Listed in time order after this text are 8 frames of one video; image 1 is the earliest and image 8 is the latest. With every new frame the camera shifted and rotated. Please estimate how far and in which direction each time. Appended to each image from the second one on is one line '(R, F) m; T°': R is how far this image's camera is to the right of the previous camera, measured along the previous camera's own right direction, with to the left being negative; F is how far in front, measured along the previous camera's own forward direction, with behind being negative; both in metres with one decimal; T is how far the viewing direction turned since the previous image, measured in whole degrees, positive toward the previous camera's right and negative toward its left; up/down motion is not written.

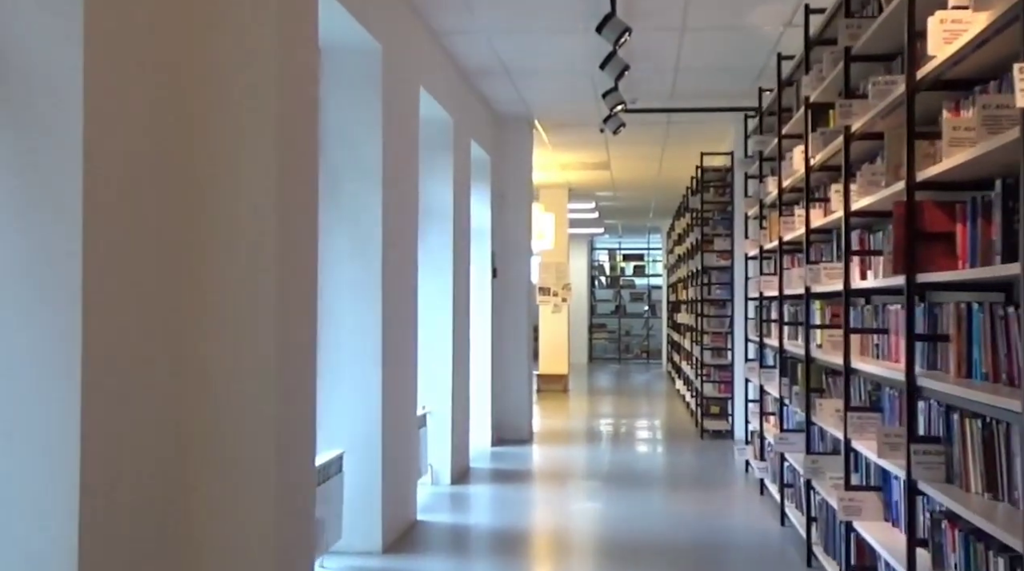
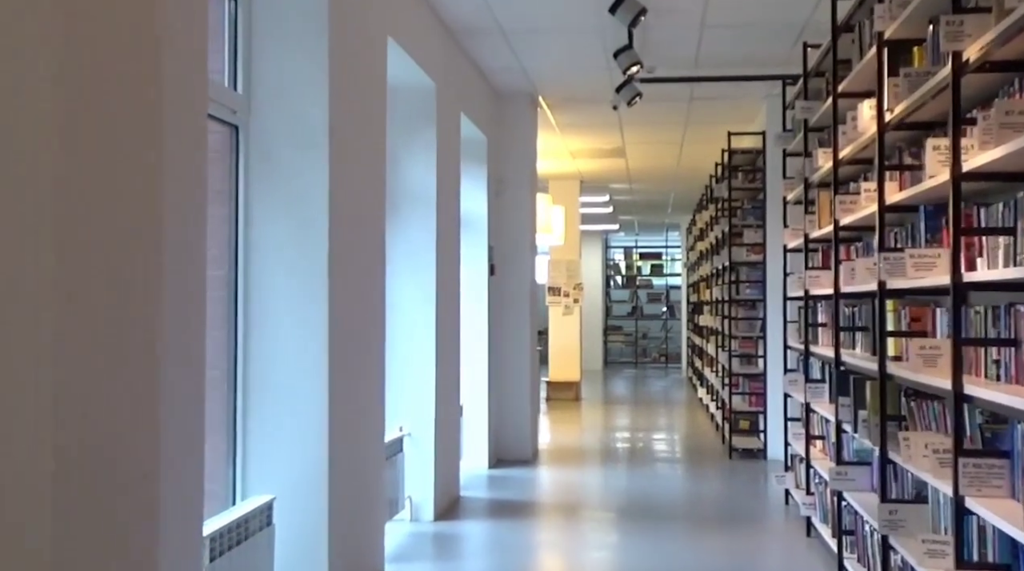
(+0.1, +1.2) m; -1°
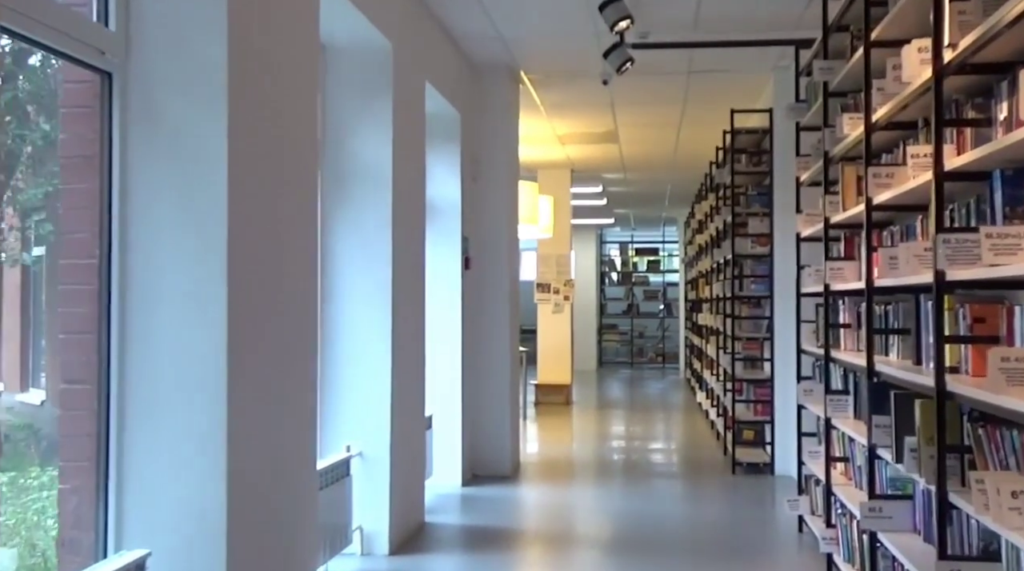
(+0.1, +0.9) m; 0°
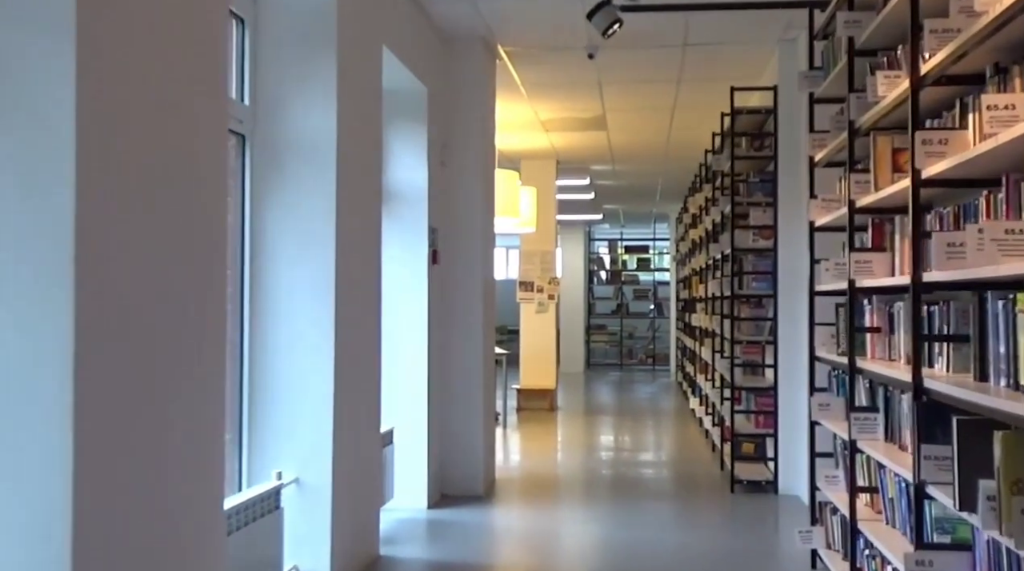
(+0.1, +0.8) m; +1°
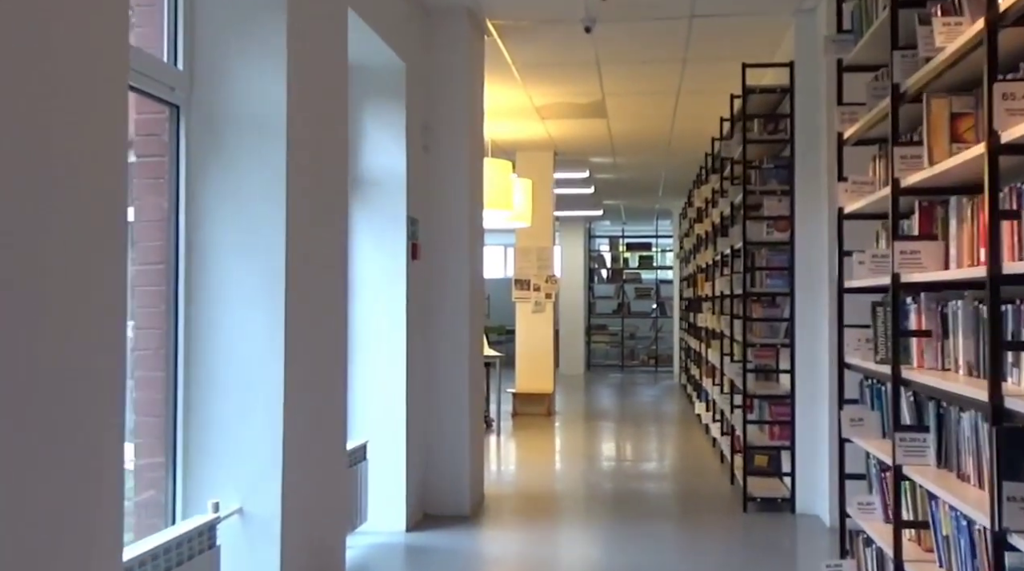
(+0.1, +0.6) m; 0°
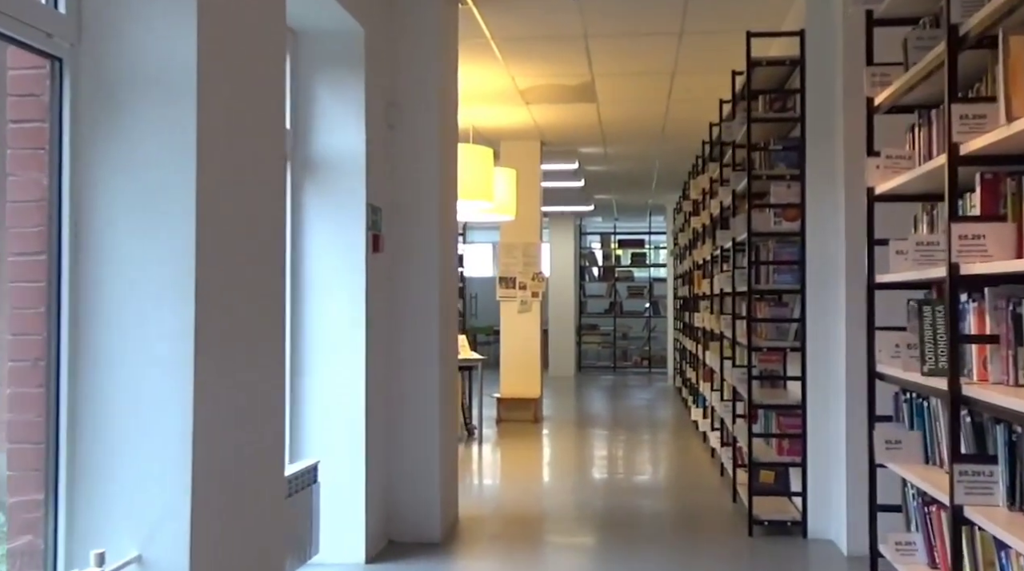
(+0.1, +0.7) m; 0°
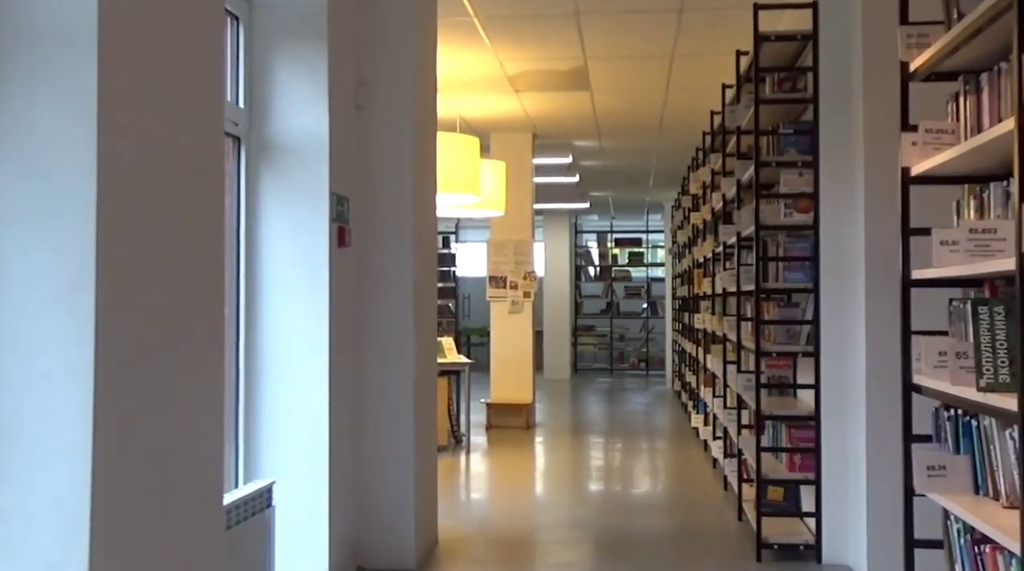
(+0.1, +0.5) m; 0°
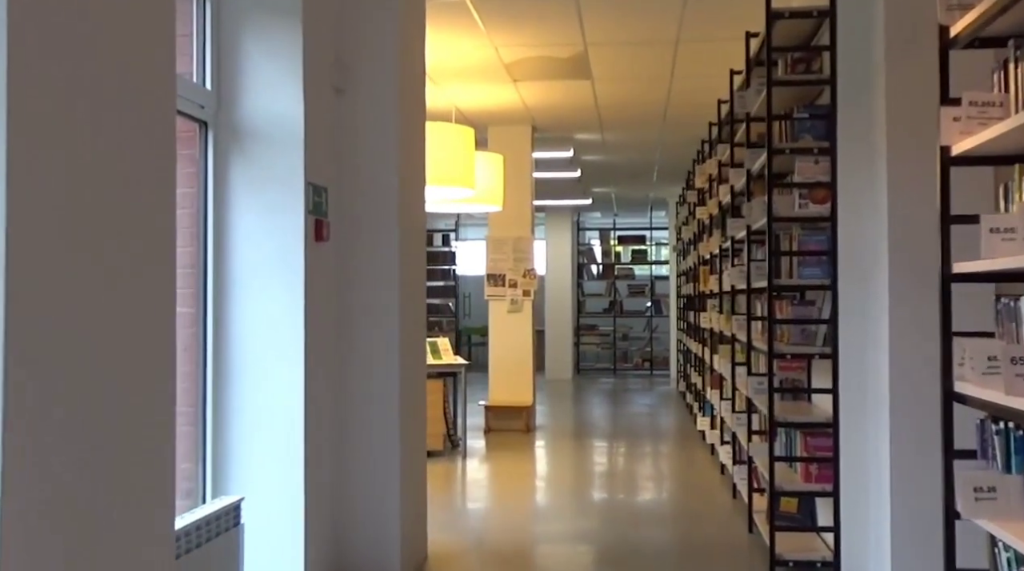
(0.0, +0.4) m; 0°
